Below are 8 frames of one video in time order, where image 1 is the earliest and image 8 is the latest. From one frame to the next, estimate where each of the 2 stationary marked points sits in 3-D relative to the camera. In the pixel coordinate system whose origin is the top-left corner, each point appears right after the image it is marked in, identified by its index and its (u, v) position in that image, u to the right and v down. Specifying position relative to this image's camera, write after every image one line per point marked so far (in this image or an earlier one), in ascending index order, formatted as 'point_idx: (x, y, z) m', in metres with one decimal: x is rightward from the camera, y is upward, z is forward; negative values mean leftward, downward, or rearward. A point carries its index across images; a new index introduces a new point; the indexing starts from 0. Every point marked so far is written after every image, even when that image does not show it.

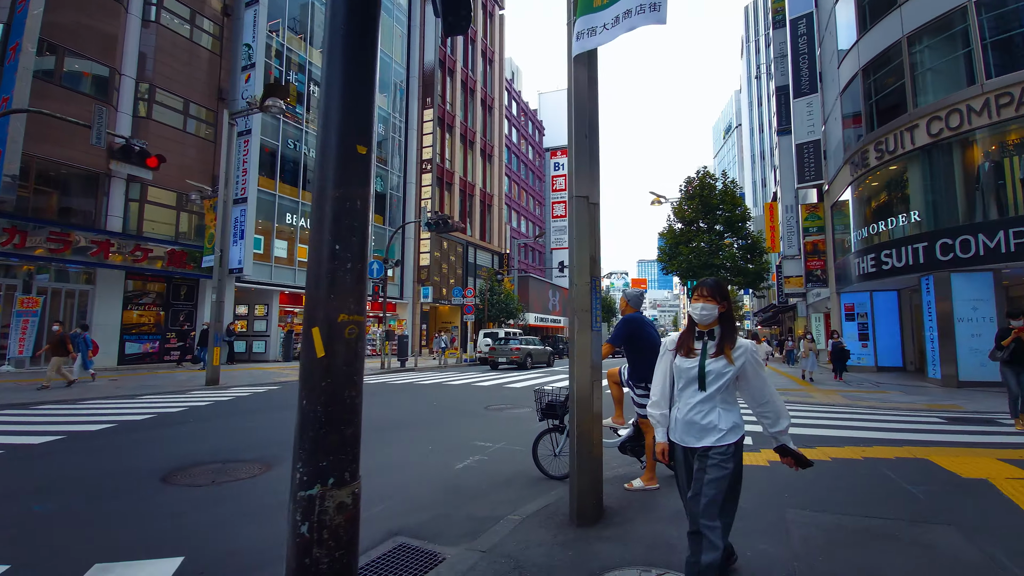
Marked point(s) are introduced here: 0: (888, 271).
0: (+12.9, +0.6, +16.3) m
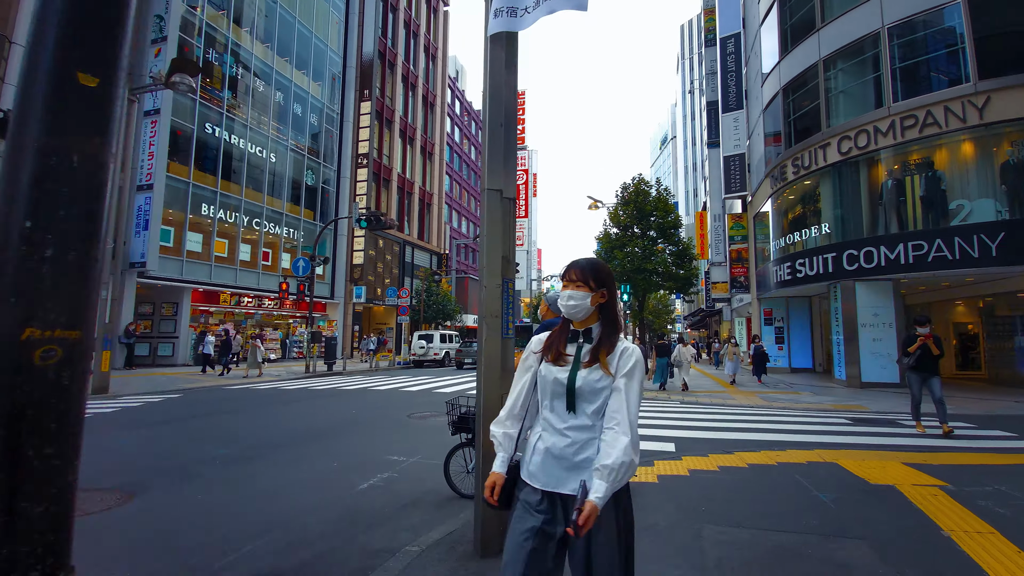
0: (+10.6, +0.3, +17.4) m
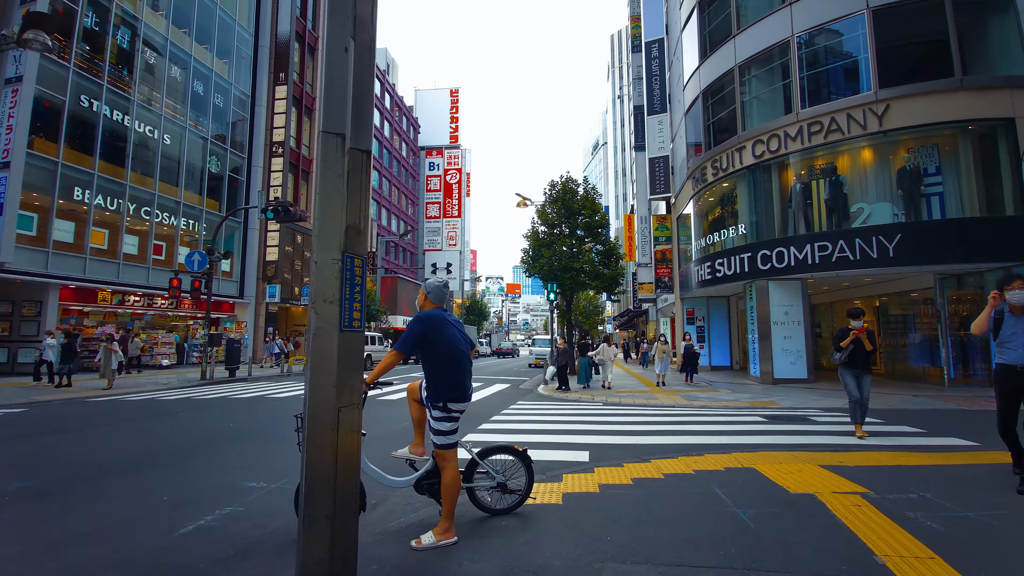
0: (+7.8, +0.4, +17.7) m
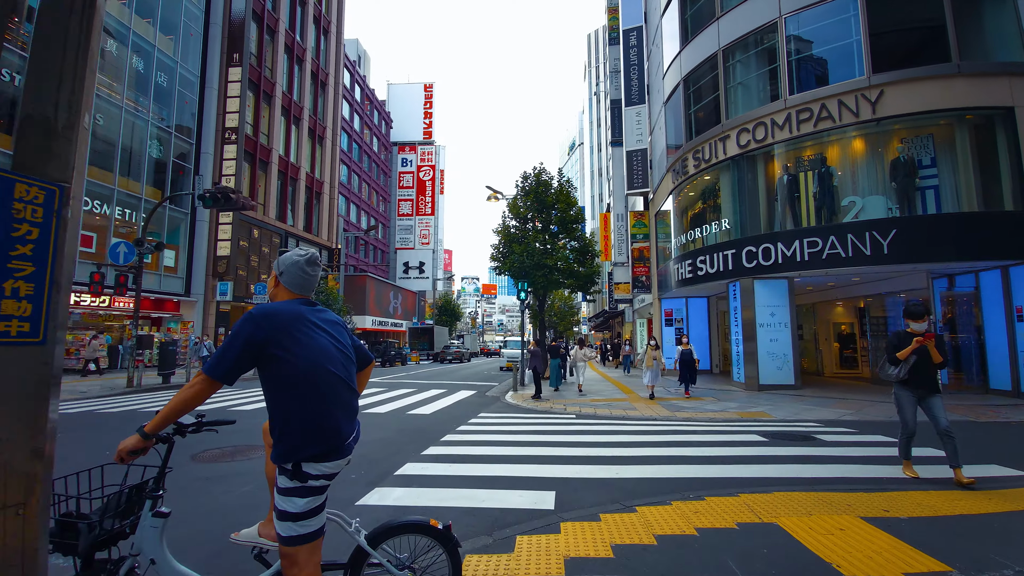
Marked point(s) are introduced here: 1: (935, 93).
0: (+6.6, +0.4, +16.6) m
1: (+11.2, +5.2, +12.7) m
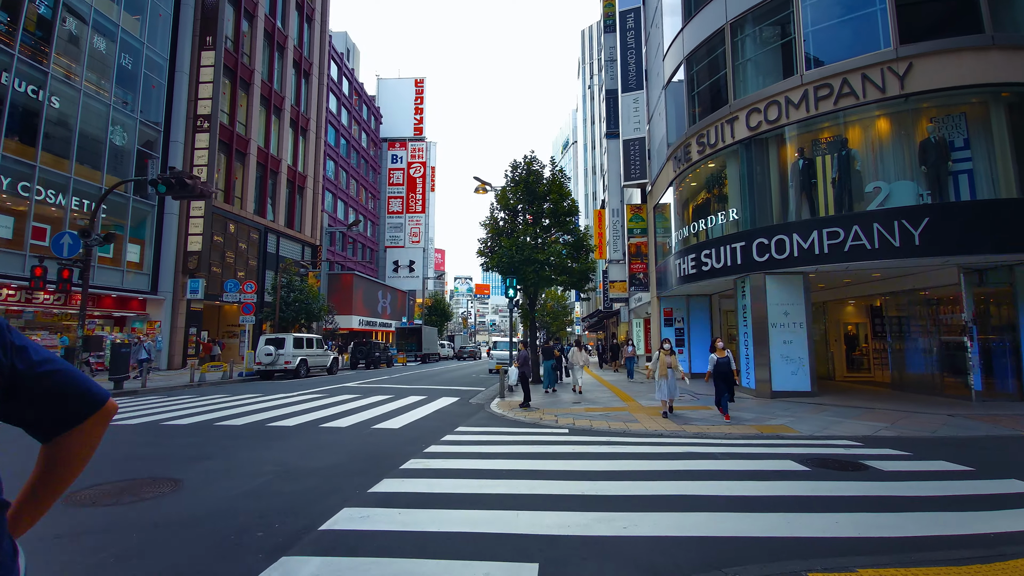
0: (+6.2, +0.5, +15.2) m
1: (+10.9, +5.3, +11.3) m
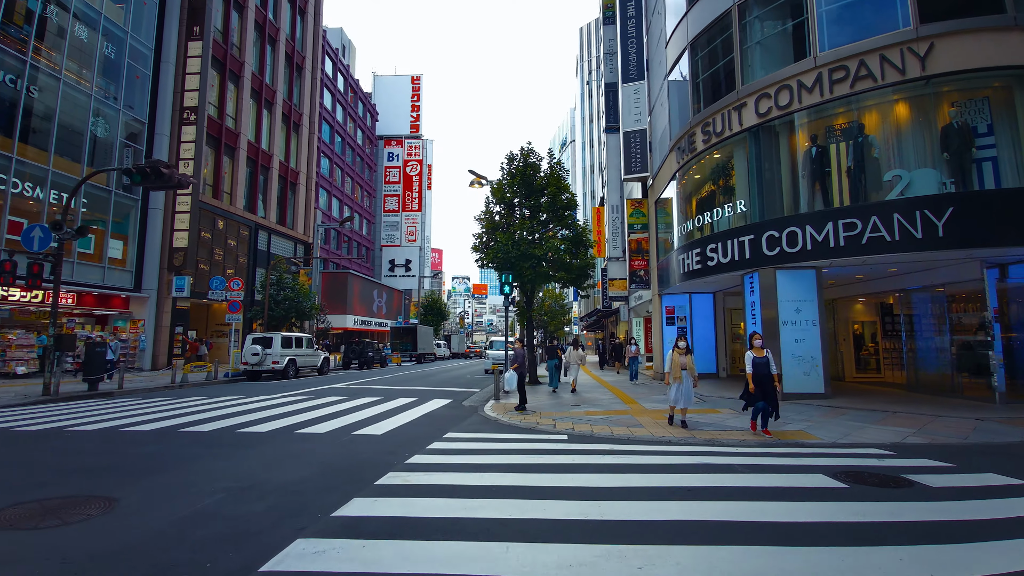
0: (+6.1, +0.6, +14.4) m
1: (+10.8, +5.4, +10.6) m
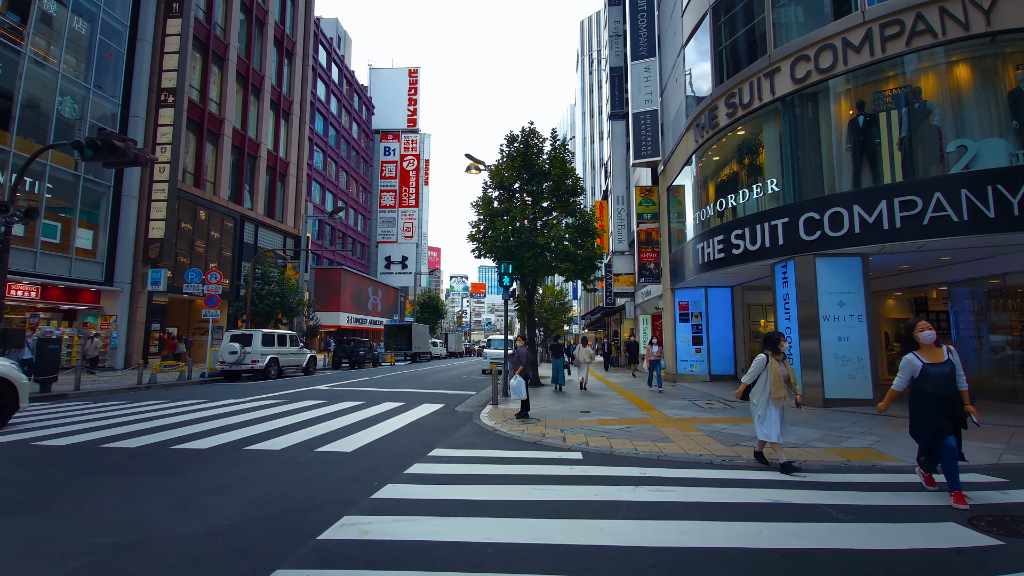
0: (+6.1, +0.9, +12.8) m
1: (+10.8, +5.6, +9.0) m
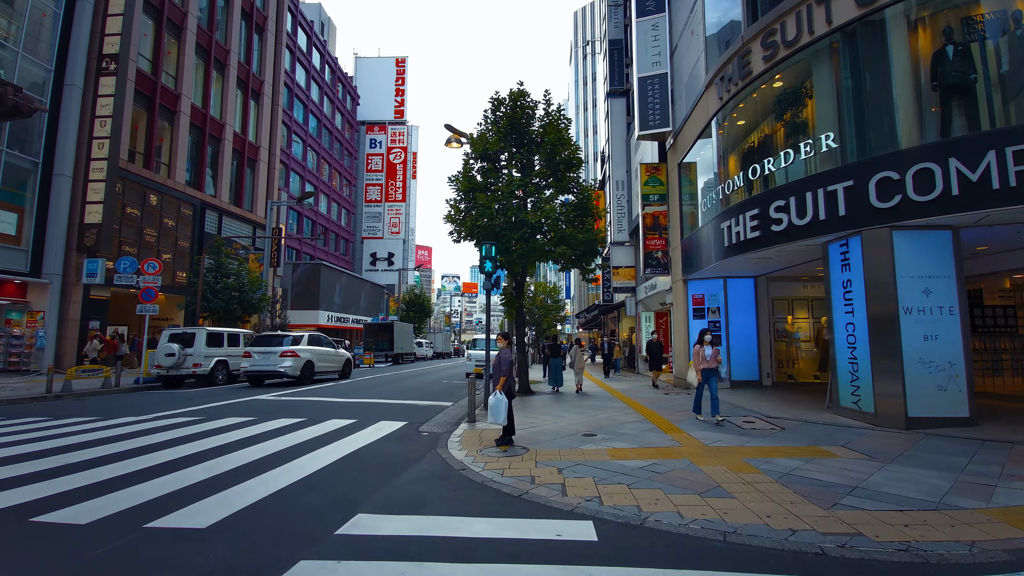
0: (+5.7, +1.1, +10.3) m
1: (+10.5, +5.9, +6.5) m
